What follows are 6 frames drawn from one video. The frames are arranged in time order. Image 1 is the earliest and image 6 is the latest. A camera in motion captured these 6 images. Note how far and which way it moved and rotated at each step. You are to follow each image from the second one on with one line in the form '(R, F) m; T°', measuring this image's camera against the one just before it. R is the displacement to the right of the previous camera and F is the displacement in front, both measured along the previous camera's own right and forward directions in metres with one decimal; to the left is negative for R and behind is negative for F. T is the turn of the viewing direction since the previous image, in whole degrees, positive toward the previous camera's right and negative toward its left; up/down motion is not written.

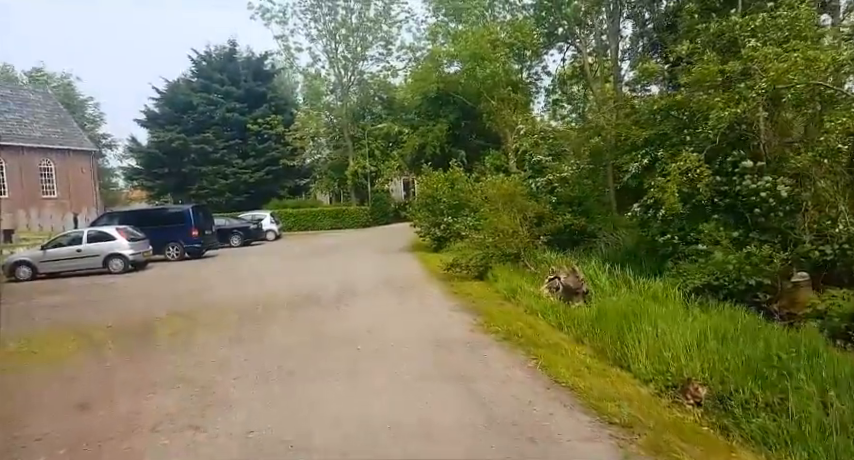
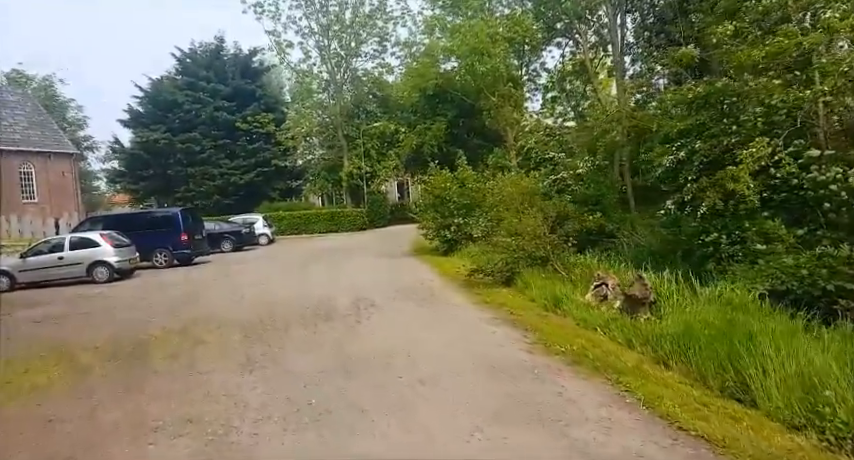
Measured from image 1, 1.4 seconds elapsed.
(-0.6, +1.0) m; +1°
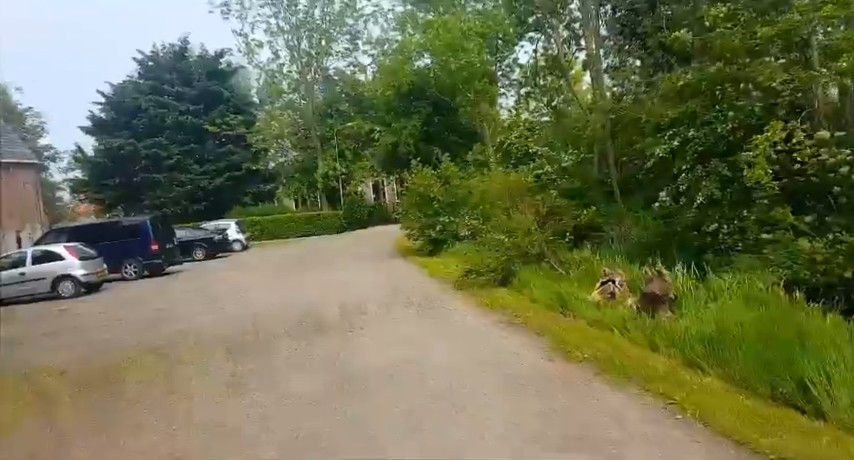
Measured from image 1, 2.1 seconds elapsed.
(-0.3, +0.5) m; +3°
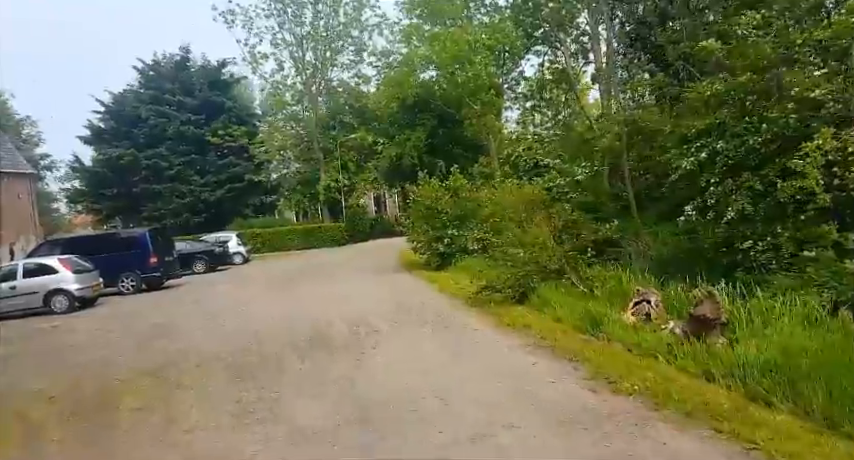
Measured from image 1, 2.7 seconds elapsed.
(-0.3, +0.5) m; 0°
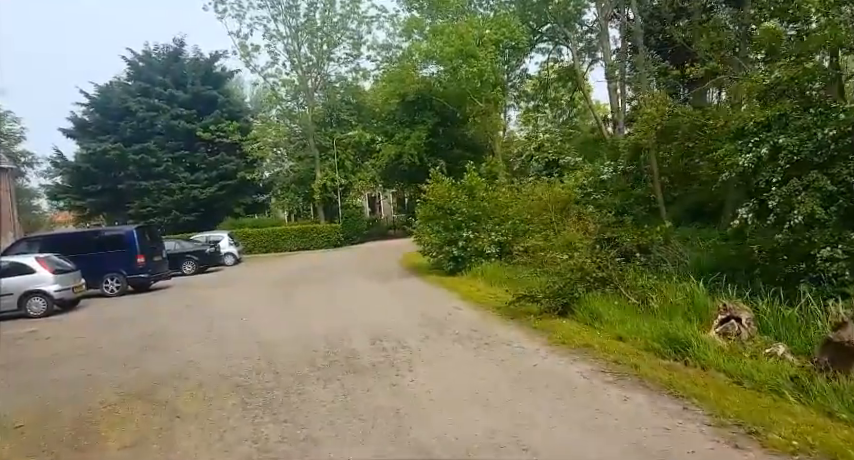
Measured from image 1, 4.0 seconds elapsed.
(-0.7, +1.1) m; +1°
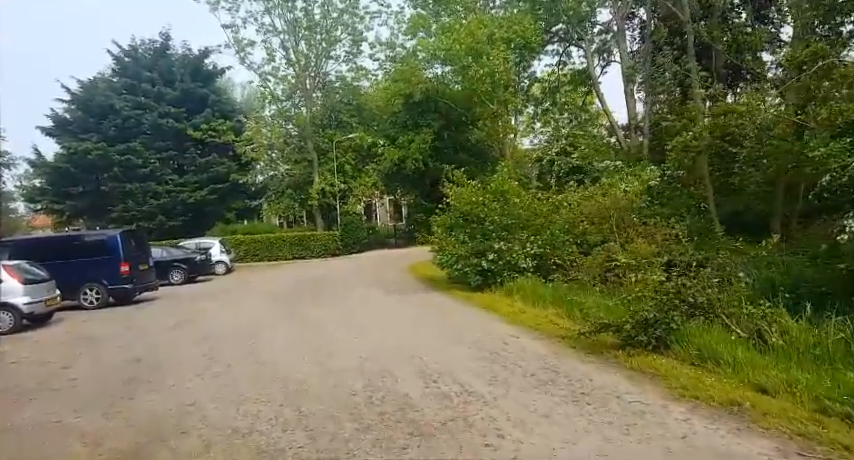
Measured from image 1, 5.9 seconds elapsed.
(-1.0, +1.7) m; +1°
